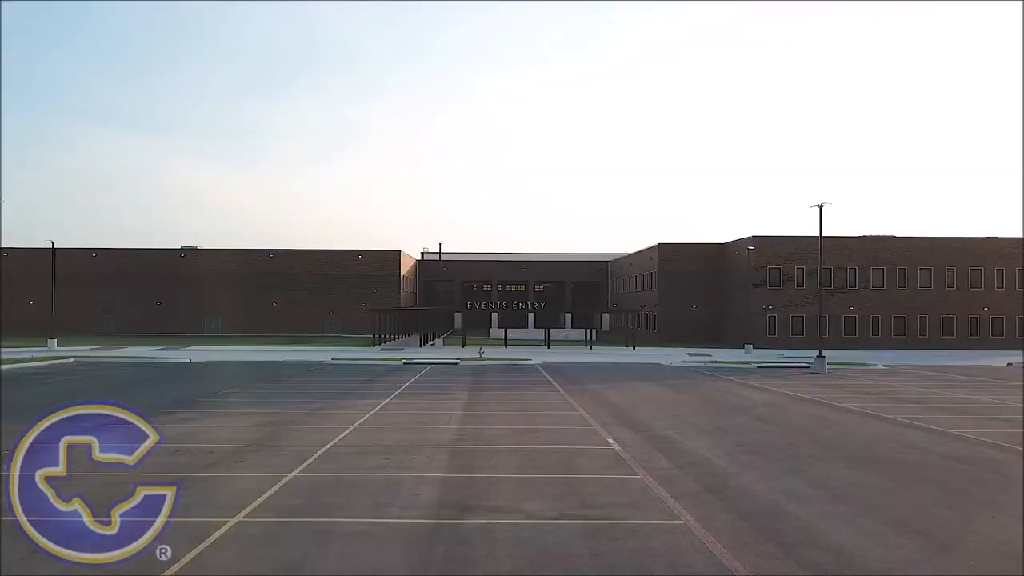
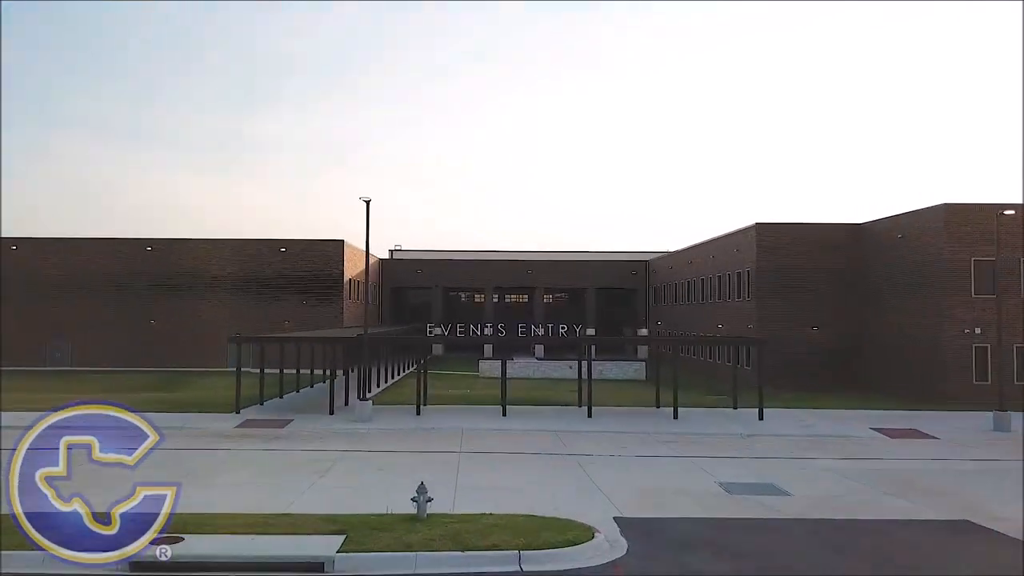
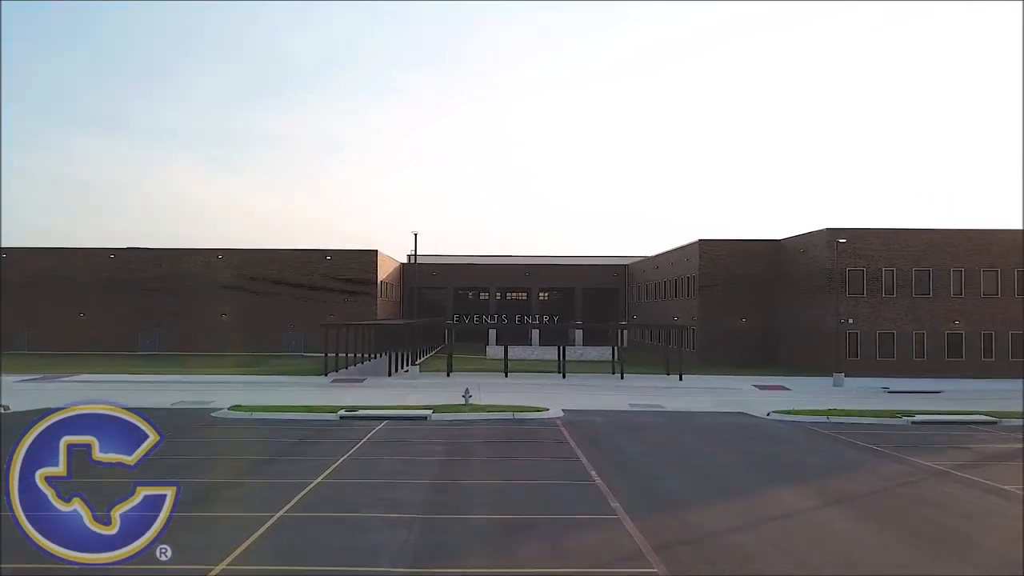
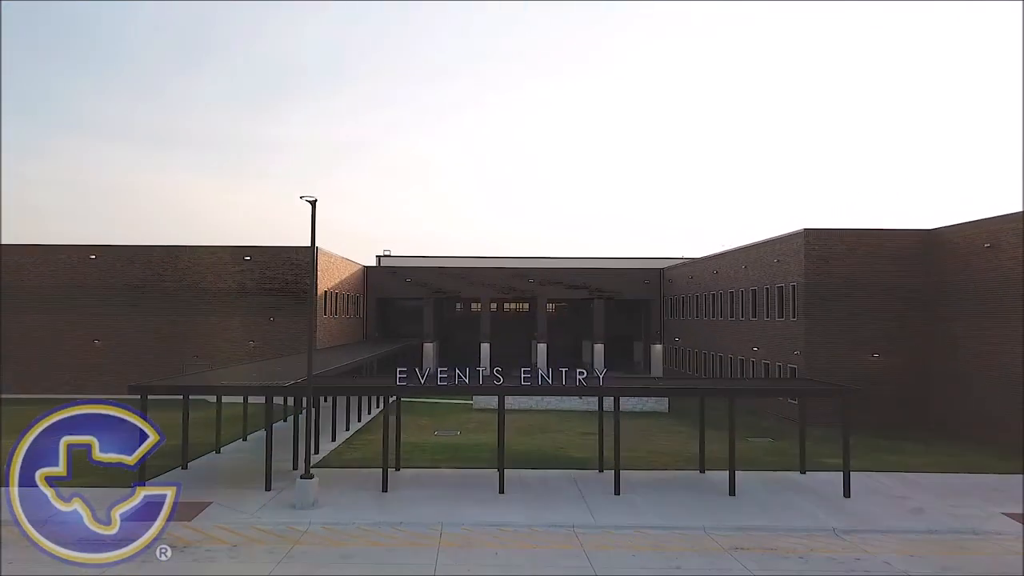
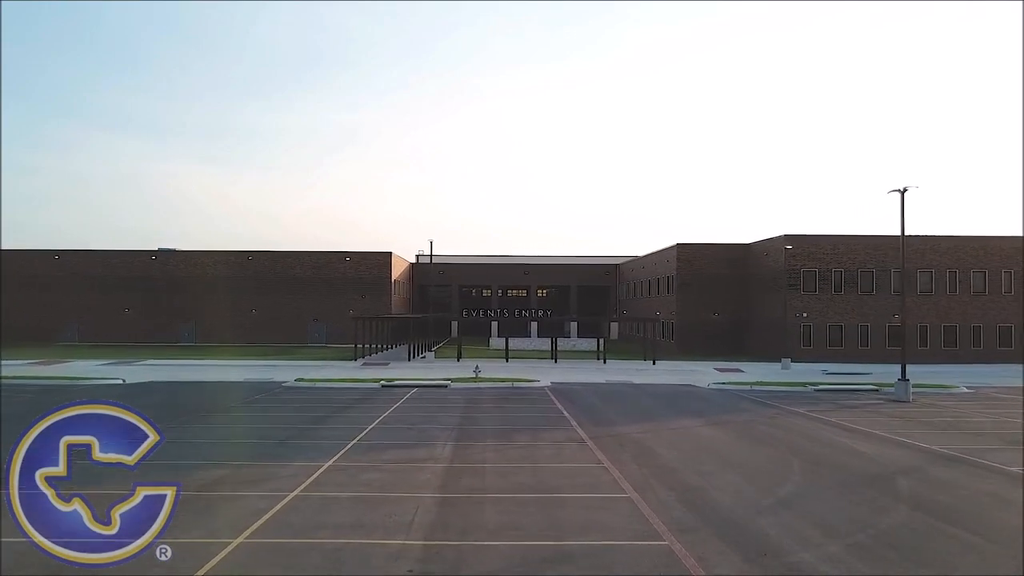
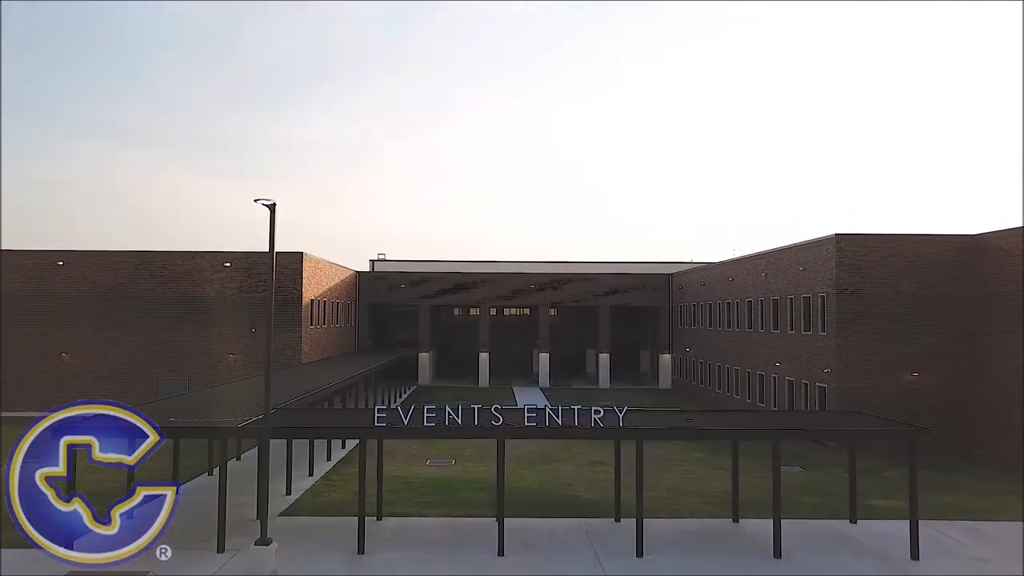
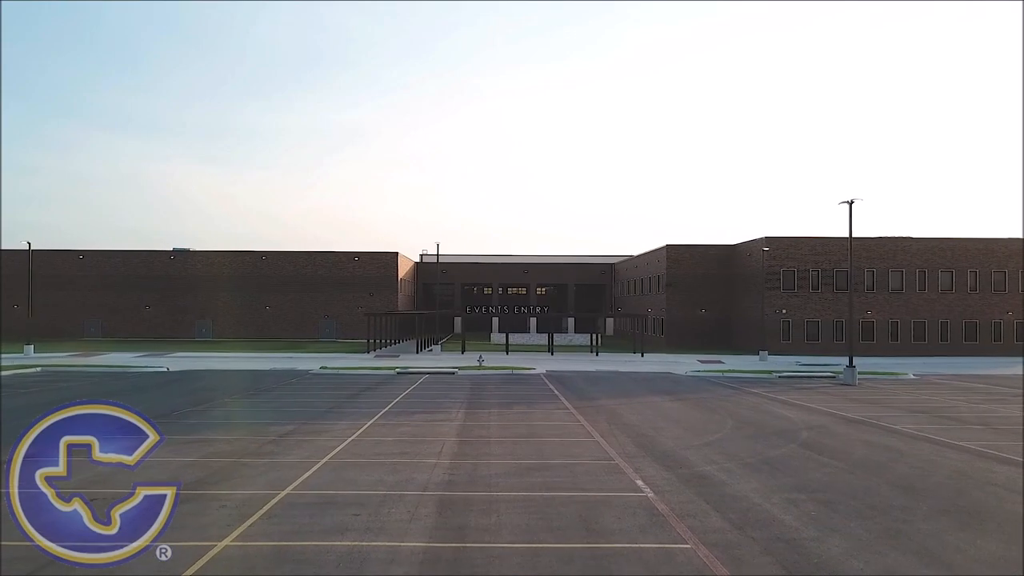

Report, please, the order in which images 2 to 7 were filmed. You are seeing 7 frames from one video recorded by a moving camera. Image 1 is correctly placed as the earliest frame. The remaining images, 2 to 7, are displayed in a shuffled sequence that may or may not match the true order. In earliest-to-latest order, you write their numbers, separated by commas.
7, 5, 3, 2, 4, 6
